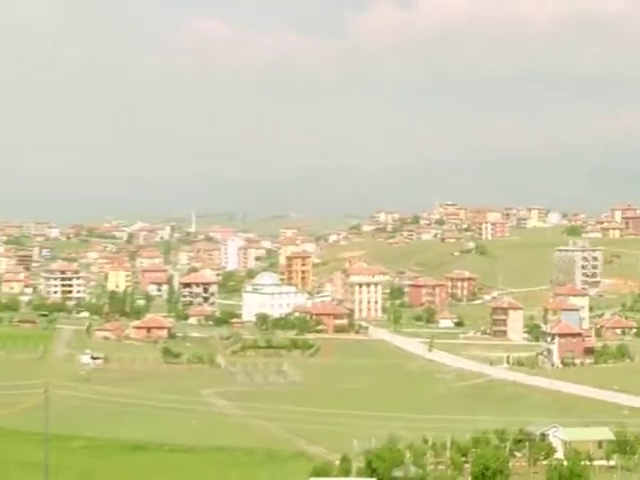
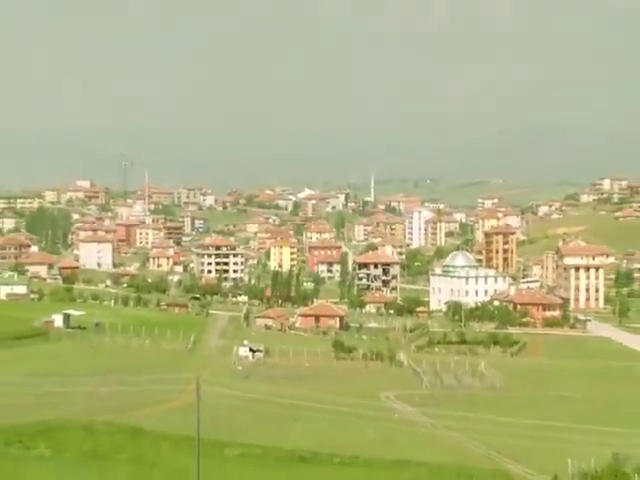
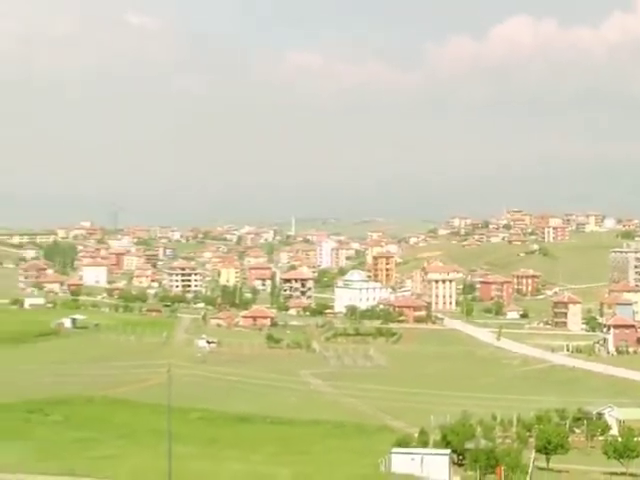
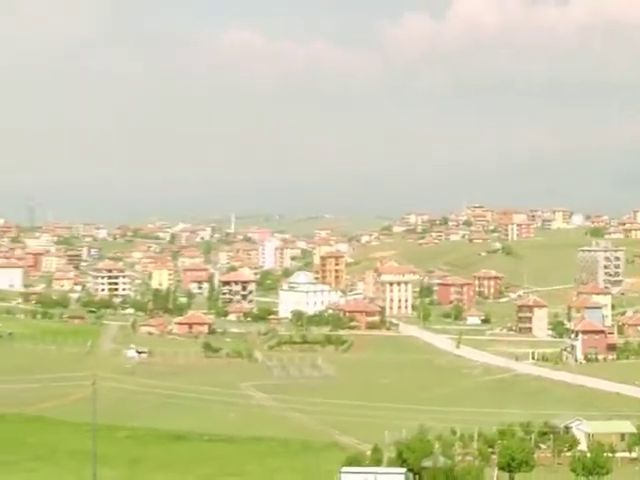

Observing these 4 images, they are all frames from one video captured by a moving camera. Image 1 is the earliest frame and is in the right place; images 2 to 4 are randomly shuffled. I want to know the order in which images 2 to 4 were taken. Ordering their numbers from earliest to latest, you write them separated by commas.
4, 3, 2
